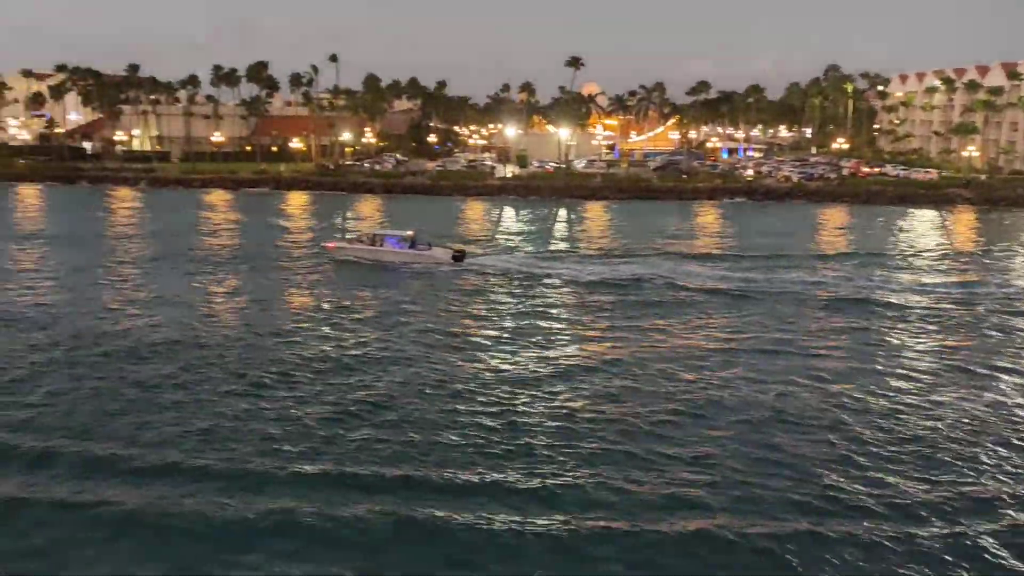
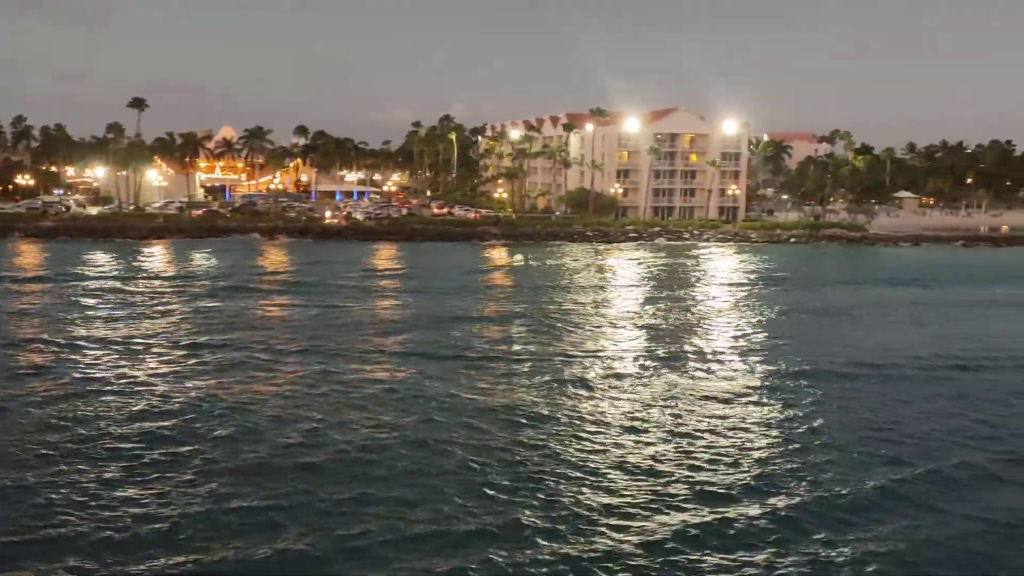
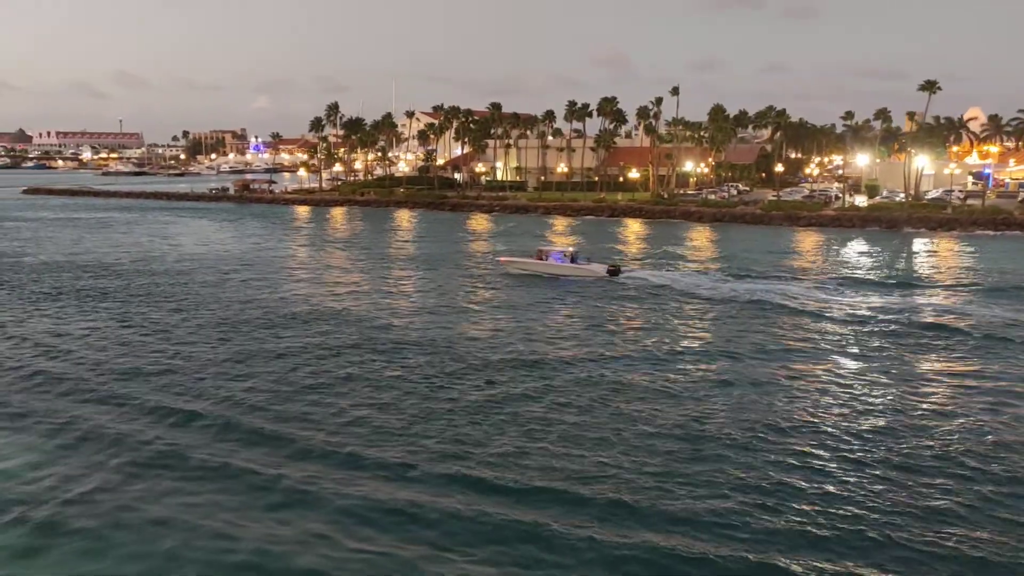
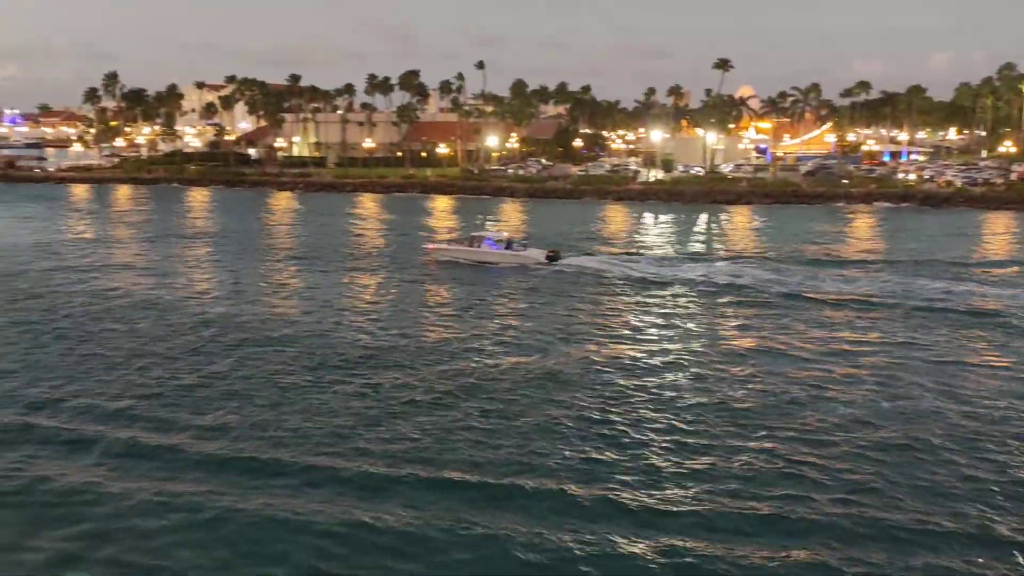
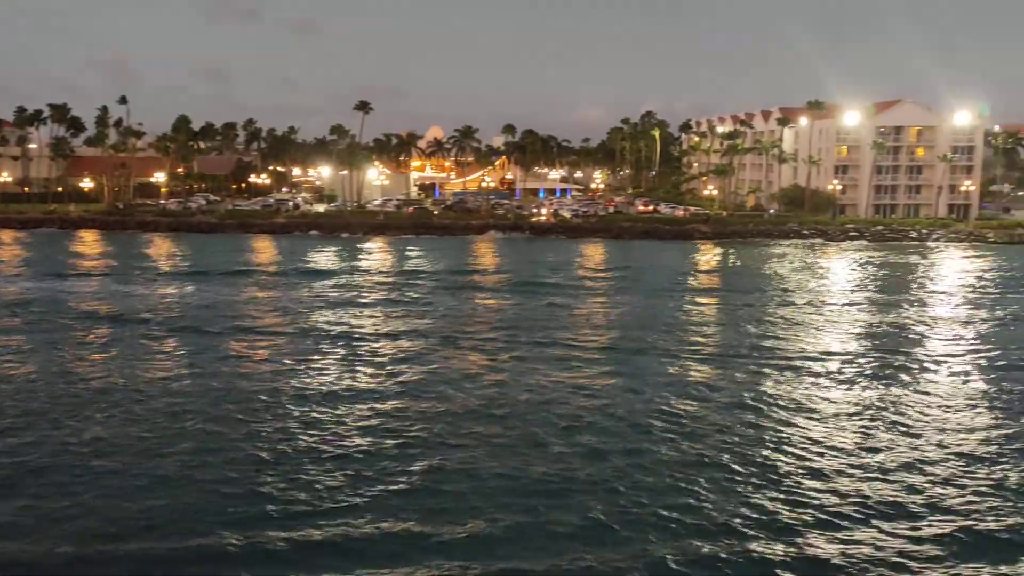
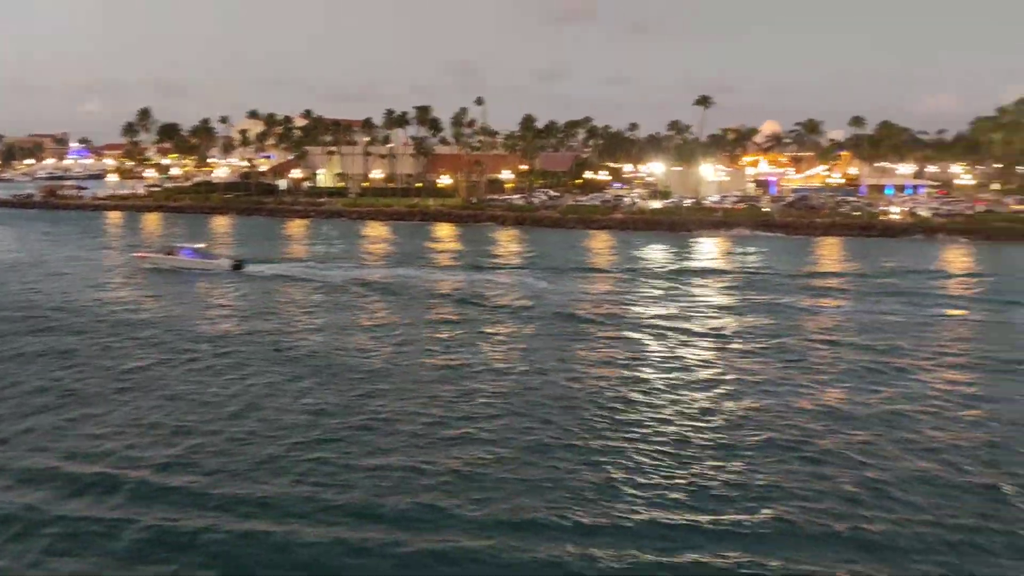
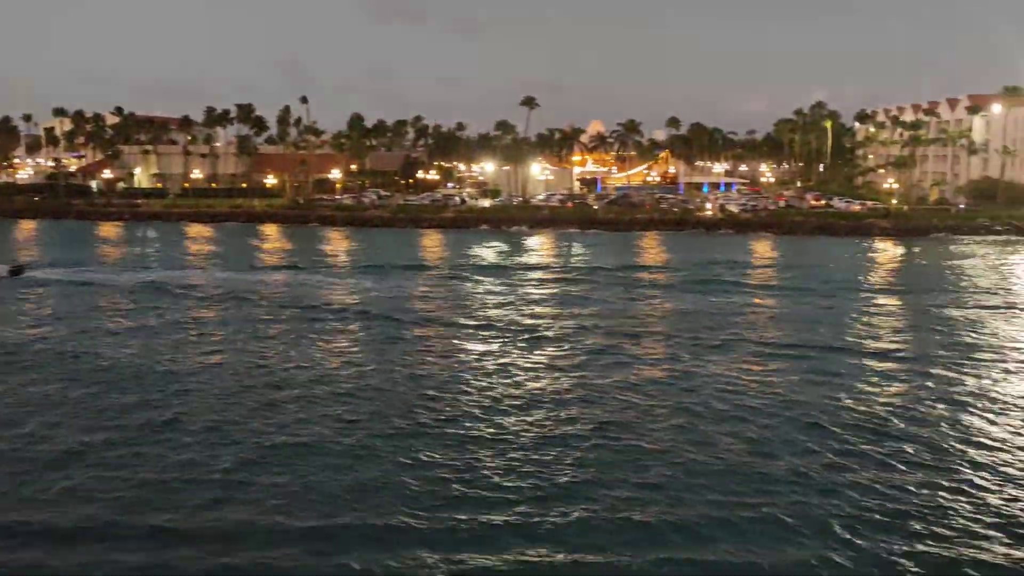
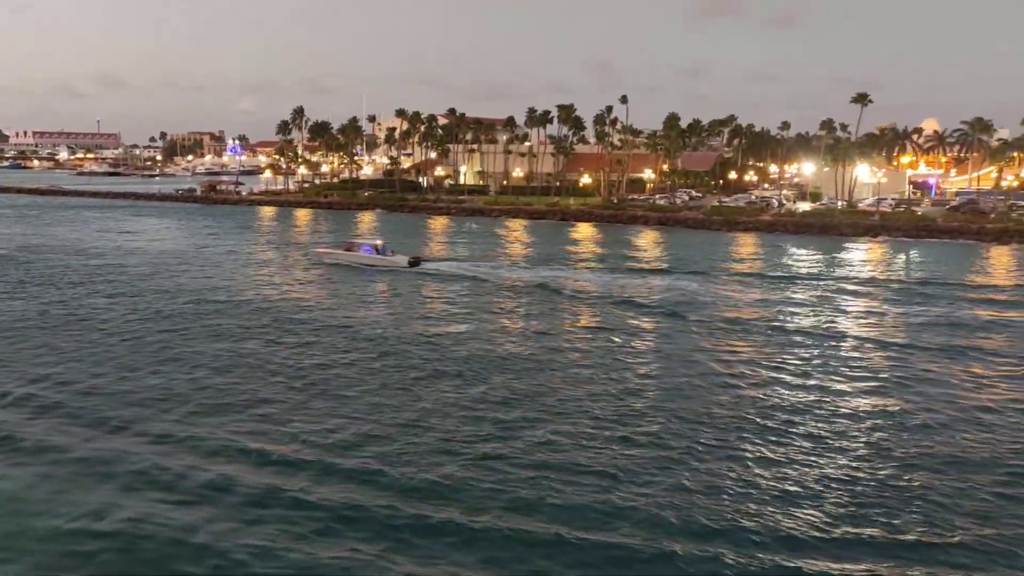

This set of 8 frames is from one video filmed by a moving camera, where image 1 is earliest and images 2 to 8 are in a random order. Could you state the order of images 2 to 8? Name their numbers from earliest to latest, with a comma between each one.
4, 3, 8, 6, 7, 5, 2
